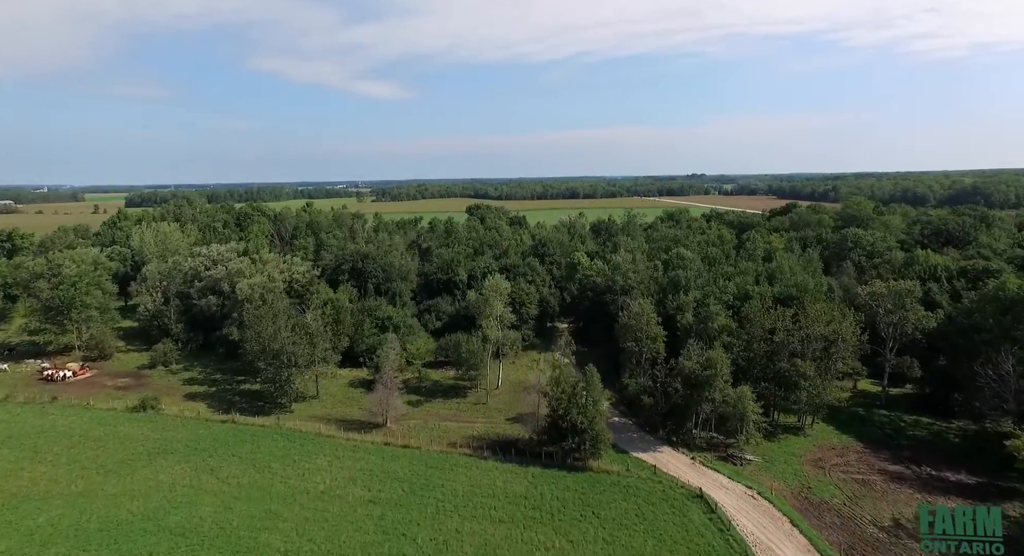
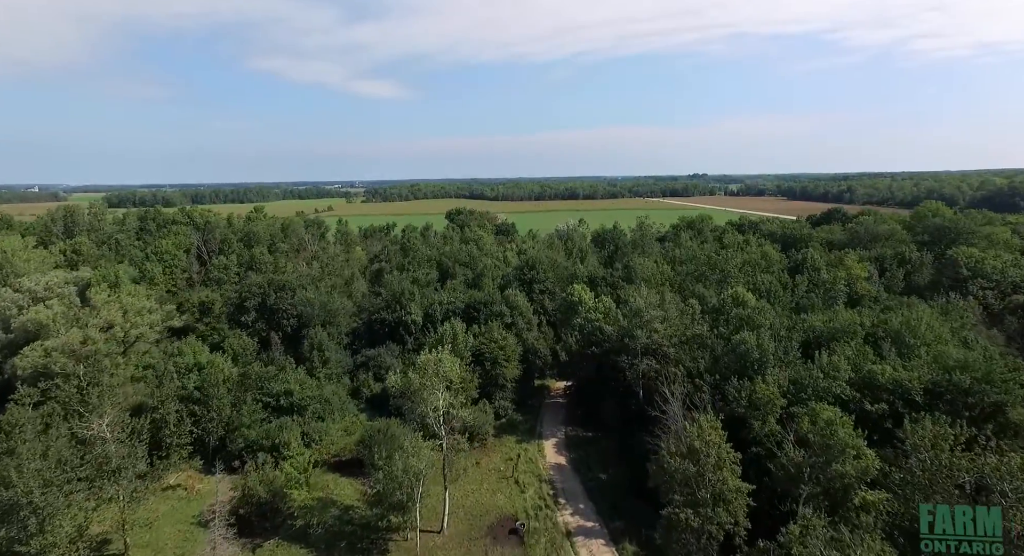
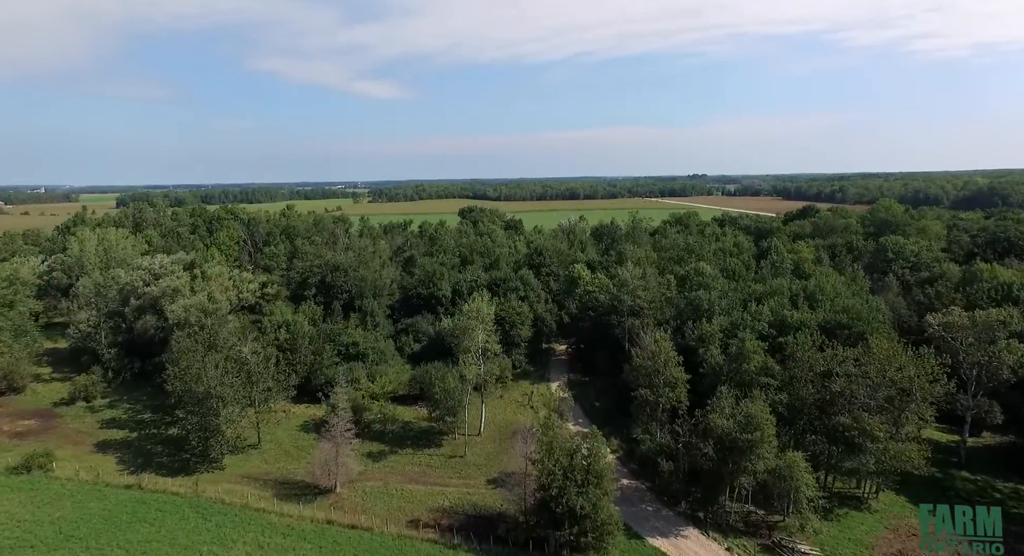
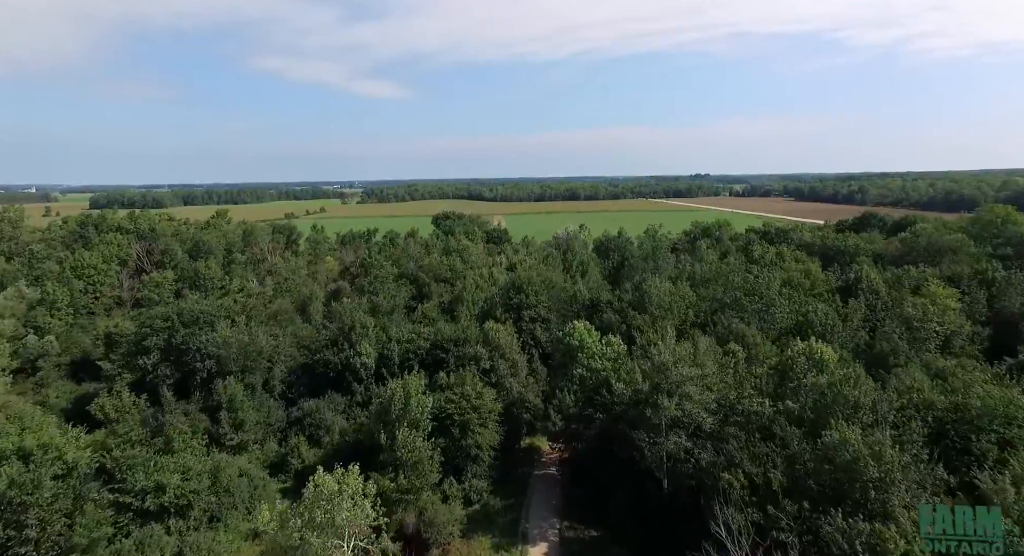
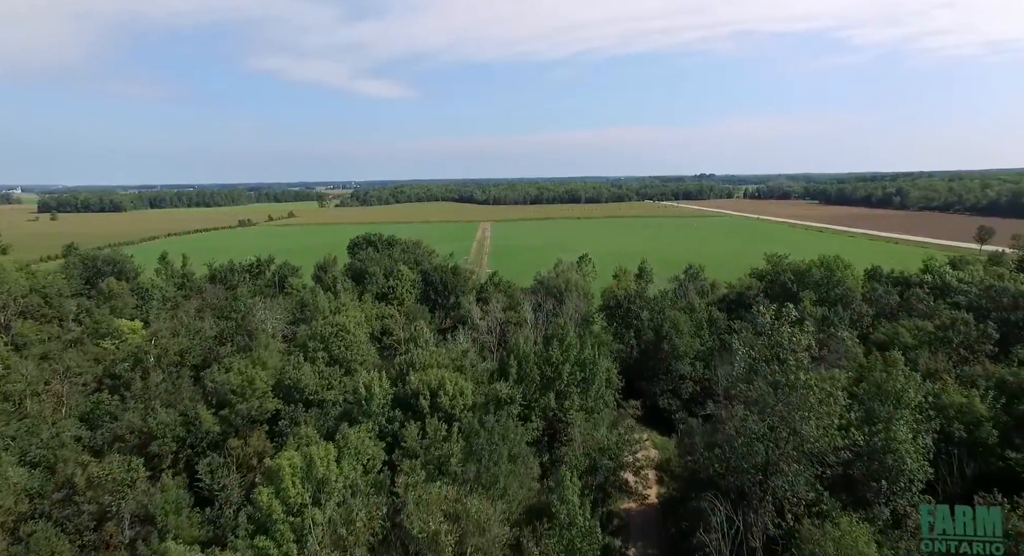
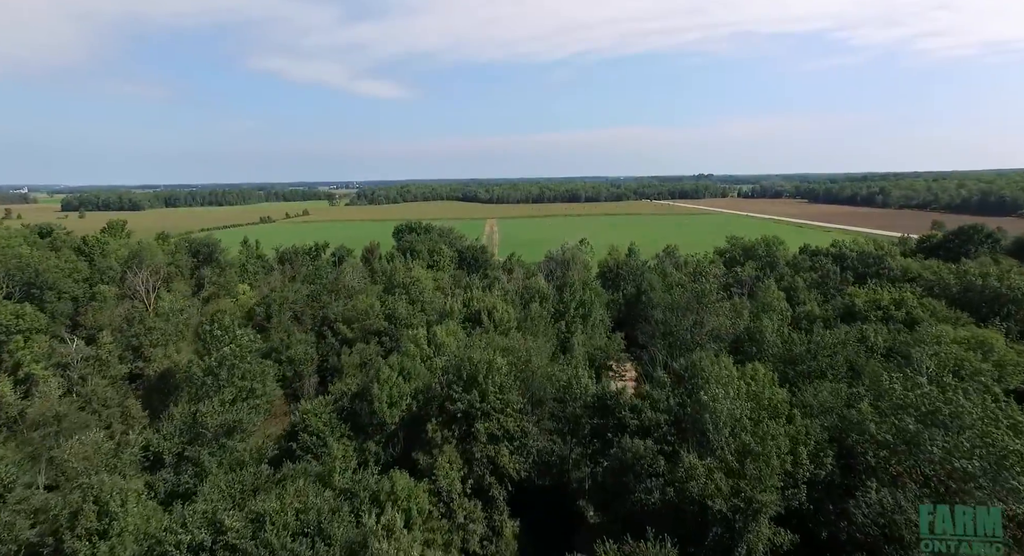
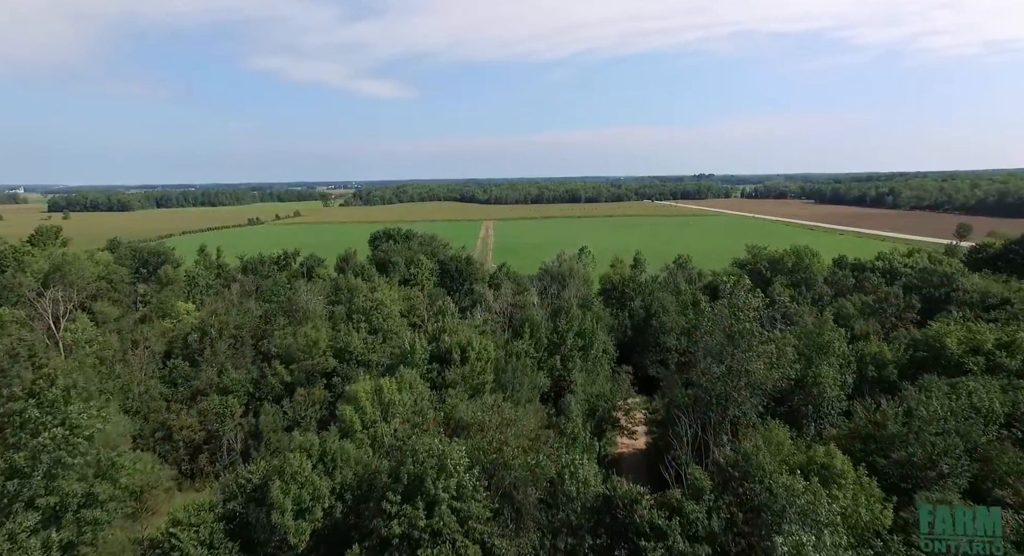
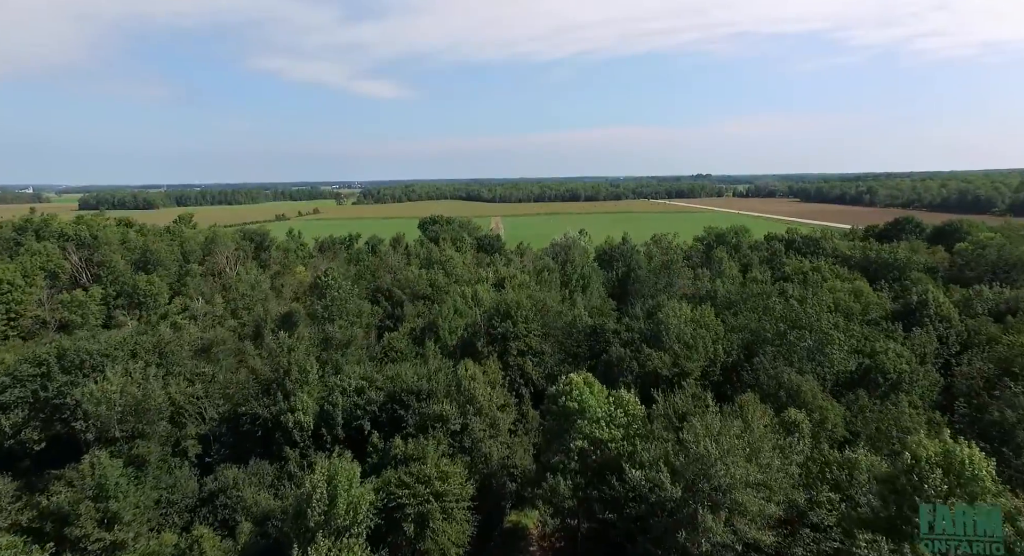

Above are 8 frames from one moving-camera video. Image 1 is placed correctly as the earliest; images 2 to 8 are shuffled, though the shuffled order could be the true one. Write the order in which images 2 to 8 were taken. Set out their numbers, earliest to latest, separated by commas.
3, 2, 4, 8, 6, 7, 5
